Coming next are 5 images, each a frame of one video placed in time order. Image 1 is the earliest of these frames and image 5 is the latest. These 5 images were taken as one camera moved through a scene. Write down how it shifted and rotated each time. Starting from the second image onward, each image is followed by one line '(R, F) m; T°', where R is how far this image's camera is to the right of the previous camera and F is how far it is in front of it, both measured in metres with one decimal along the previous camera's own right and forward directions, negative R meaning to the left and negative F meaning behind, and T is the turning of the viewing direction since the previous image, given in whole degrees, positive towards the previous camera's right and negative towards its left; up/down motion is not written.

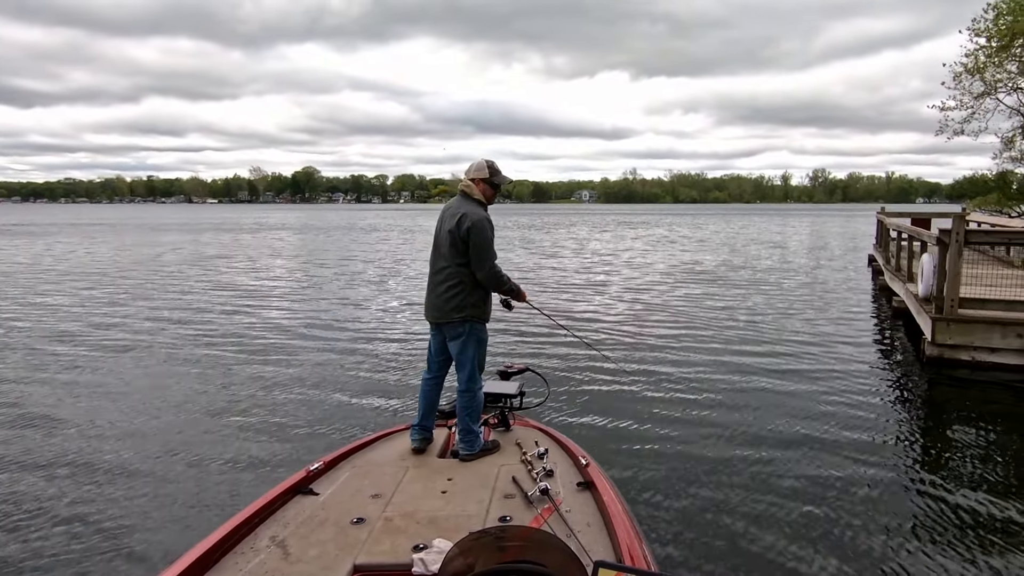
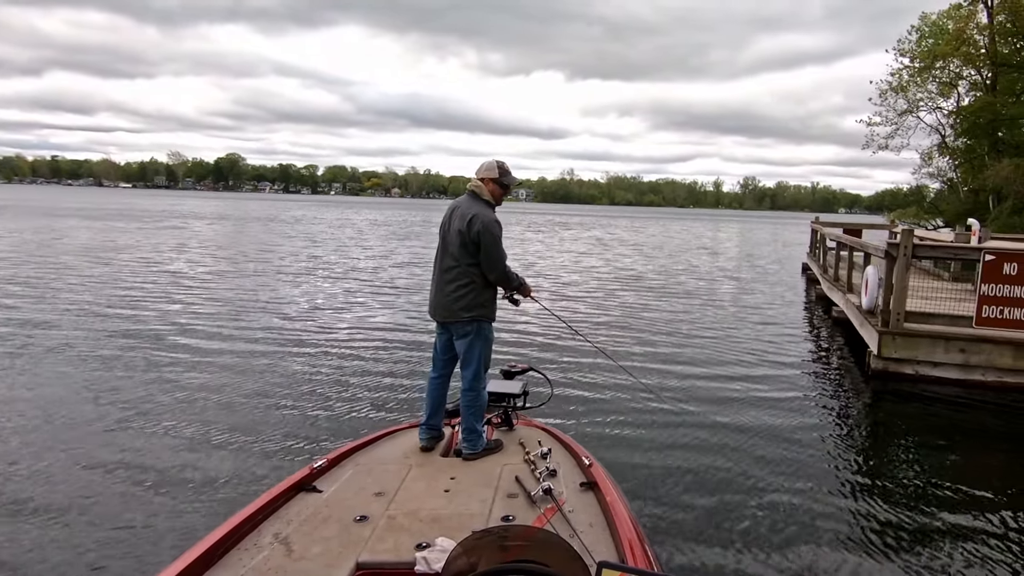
(-0.7, +0.1) m; +8°
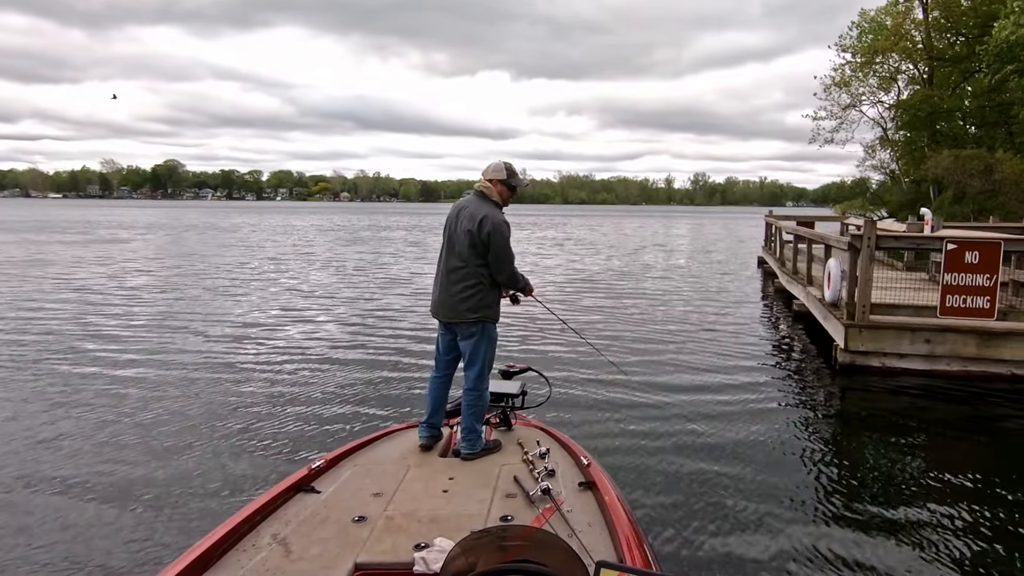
(-0.3, +0.1) m; +5°
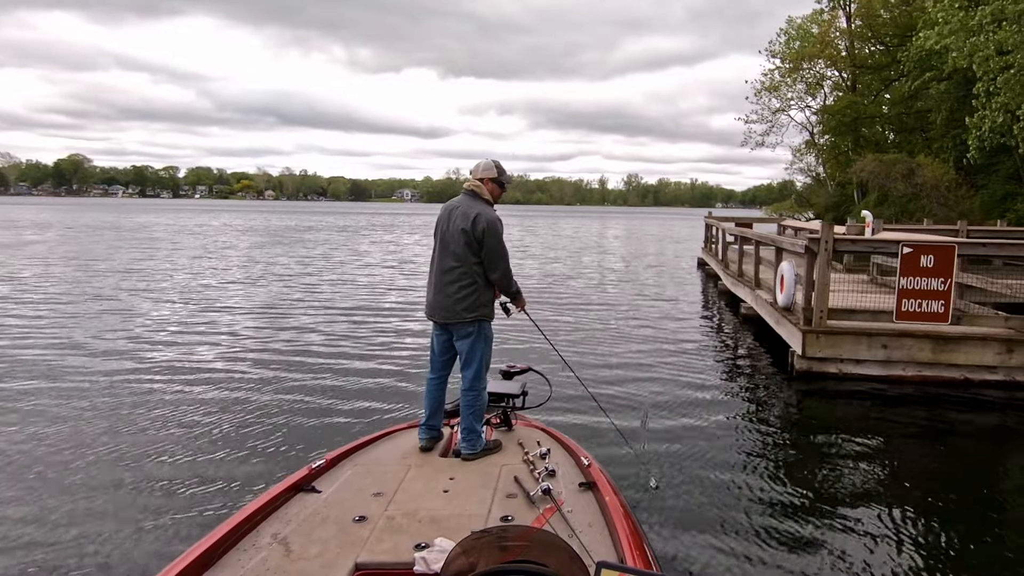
(-0.6, +0.2) m; +7°
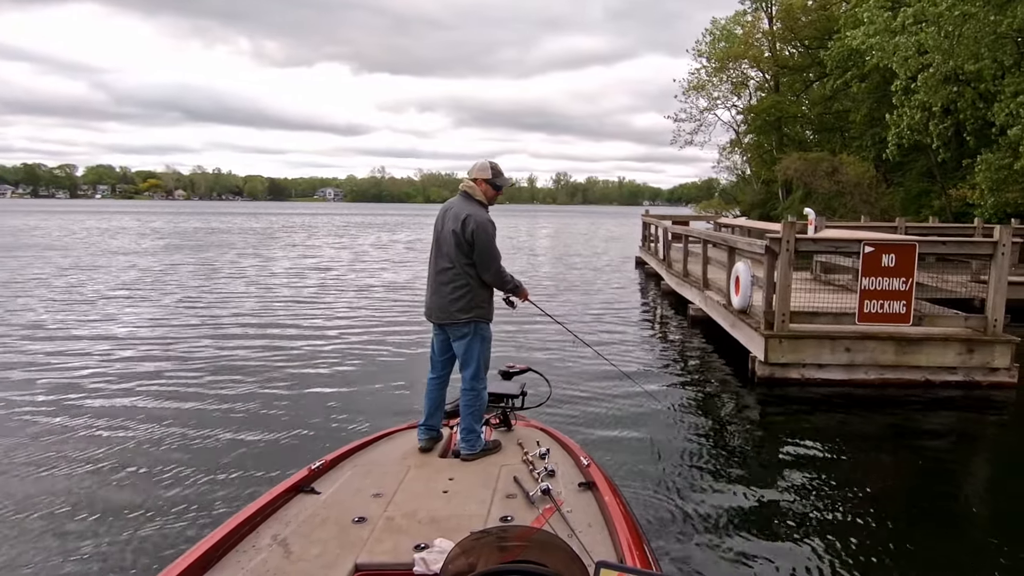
(-0.6, +0.3) m; +8°
